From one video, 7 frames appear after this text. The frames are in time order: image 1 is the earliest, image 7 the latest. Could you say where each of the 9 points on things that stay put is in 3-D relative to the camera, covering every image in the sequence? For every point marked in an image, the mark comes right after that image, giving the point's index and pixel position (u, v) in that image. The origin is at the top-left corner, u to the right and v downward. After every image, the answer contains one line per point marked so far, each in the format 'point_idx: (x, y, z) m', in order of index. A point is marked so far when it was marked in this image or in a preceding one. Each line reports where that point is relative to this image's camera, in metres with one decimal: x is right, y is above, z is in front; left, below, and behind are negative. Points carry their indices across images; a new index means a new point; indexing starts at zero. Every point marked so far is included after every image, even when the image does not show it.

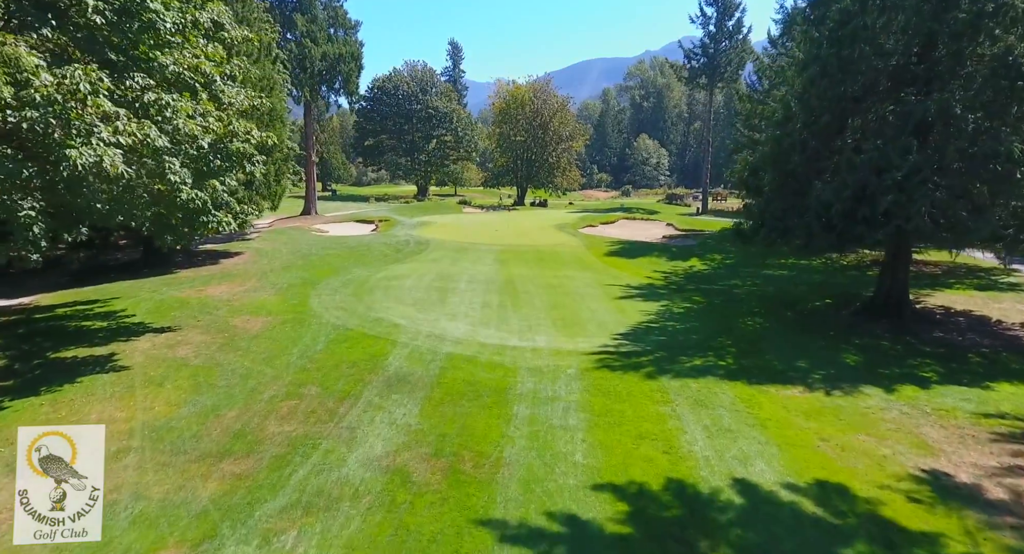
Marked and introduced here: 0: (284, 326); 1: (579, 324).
0: (-5.1, -1.1, +12.2) m
1: (+1.6, -1.2, +12.9) m
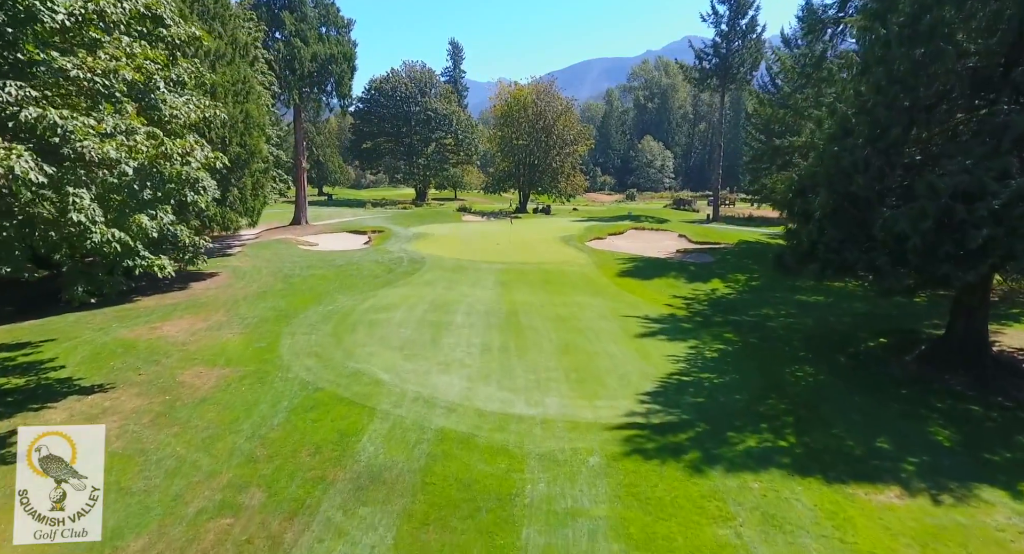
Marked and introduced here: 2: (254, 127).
0: (-5.0, -2.0, +10.1) m
1: (+1.7, -2.0, +10.8) m
2: (-9.1, +5.3, +19.2) m
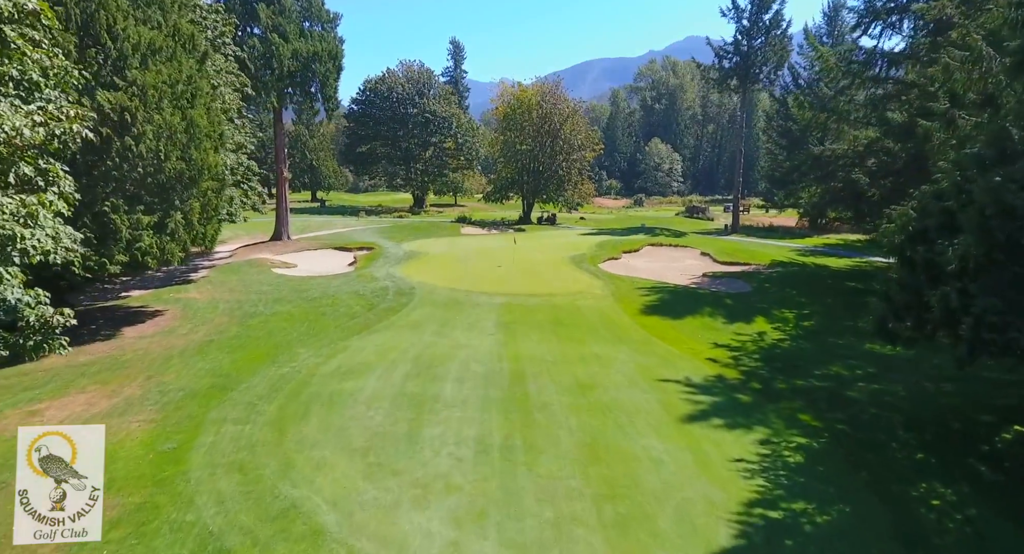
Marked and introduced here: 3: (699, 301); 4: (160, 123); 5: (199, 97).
0: (-4.9, -3.2, +6.7) m
1: (+1.8, -3.2, +7.3) m
2: (-9.0, +4.0, +15.8) m
3: (+6.6, -0.9, +19.4) m
4: (-9.1, +4.0, +14.1) m
5: (-9.3, +5.4, +16.2) m
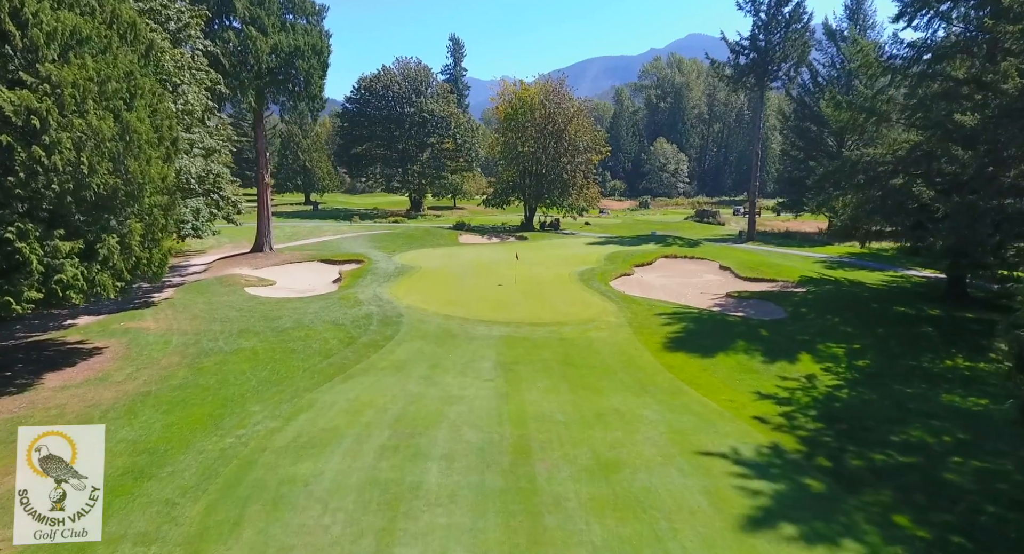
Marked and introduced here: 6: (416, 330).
0: (-4.9, -4.0, +4.1) m
1: (+1.8, -4.1, +4.7) m
2: (-8.9, +3.2, +13.2) m
3: (+6.7, -1.8, +16.8) m
4: (-9.1, +3.1, +11.5) m
5: (-9.3, +4.5, +13.6) m
6: (-3.0, -1.6, +16.7) m
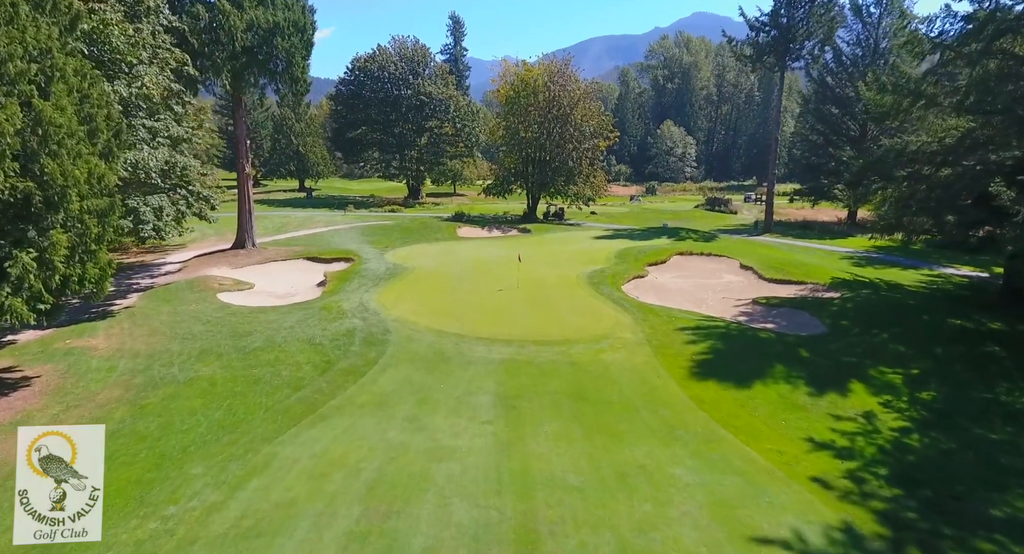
0: (-4.8, -4.8, +1.9) m
1: (+1.8, -4.8, +2.6) m
2: (-8.9, +2.8, +10.8) m
3: (+6.7, -2.1, +14.5) m
4: (-9.0, +2.6, +9.2) m
5: (-9.2, +4.1, +11.3) m
6: (-2.9, -2.0, +14.5) m
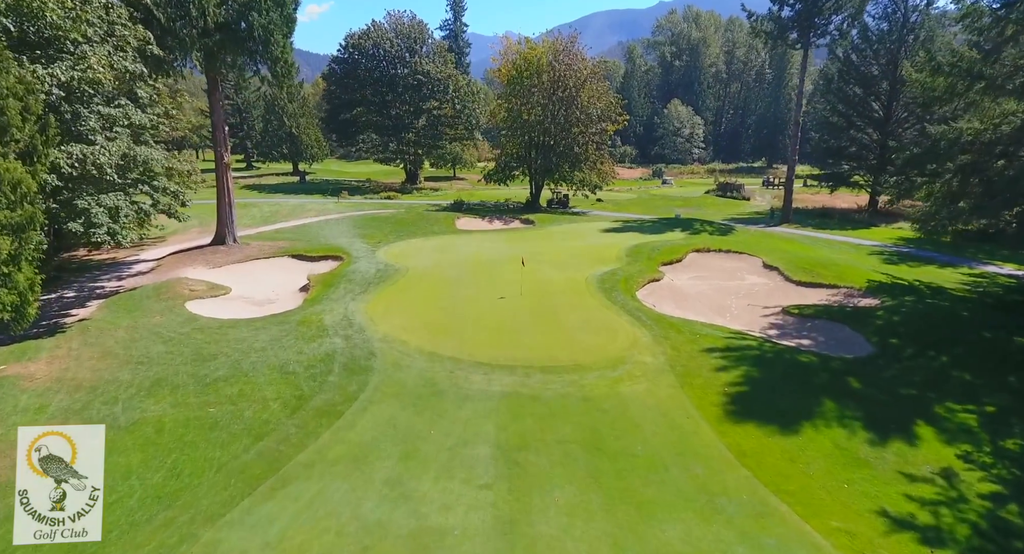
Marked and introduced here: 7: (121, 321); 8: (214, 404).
0: (-4.8, -5.7, 0.0) m
1: (+1.9, -5.7, +0.6) m
2: (-8.8, +2.2, +8.6) m
3: (+6.8, -2.5, +12.5) m
4: (-9.0, +2.0, +7.0) m
5: (-9.2, +3.5, +9.0) m
6: (-2.8, -2.4, +12.5) m
7: (-11.7, -1.3, +16.4) m
8: (-6.2, -2.7, +11.4) m
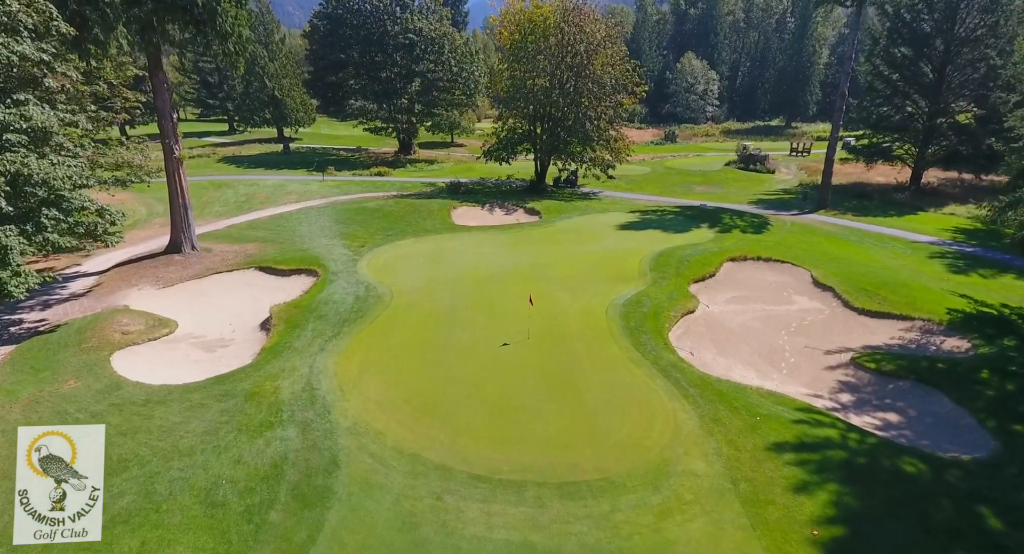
0: (-4.7, -8.4, -3.0) m
1: (+2.0, -8.3, -2.4) m
2: (-8.7, +0.1, +4.9) m
3: (+7.0, -4.2, +9.0) m
4: (-8.9, -0.2, +3.3) m
5: (-9.0, +1.5, +5.1) m
6: (-2.7, -4.1, +9.1) m
7: (-11.6, -2.7, +12.9) m
8: (-6.1, -4.5, +8.0) m
